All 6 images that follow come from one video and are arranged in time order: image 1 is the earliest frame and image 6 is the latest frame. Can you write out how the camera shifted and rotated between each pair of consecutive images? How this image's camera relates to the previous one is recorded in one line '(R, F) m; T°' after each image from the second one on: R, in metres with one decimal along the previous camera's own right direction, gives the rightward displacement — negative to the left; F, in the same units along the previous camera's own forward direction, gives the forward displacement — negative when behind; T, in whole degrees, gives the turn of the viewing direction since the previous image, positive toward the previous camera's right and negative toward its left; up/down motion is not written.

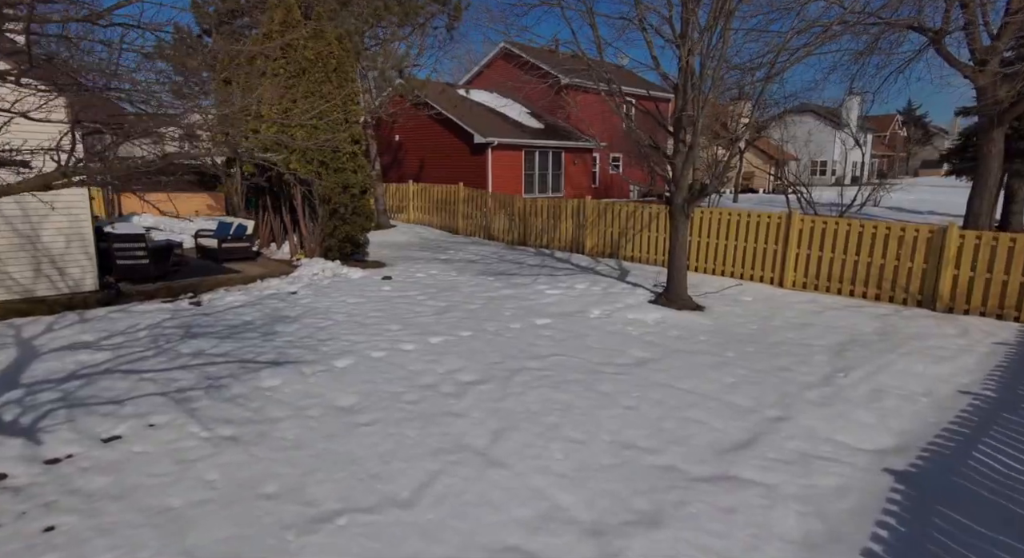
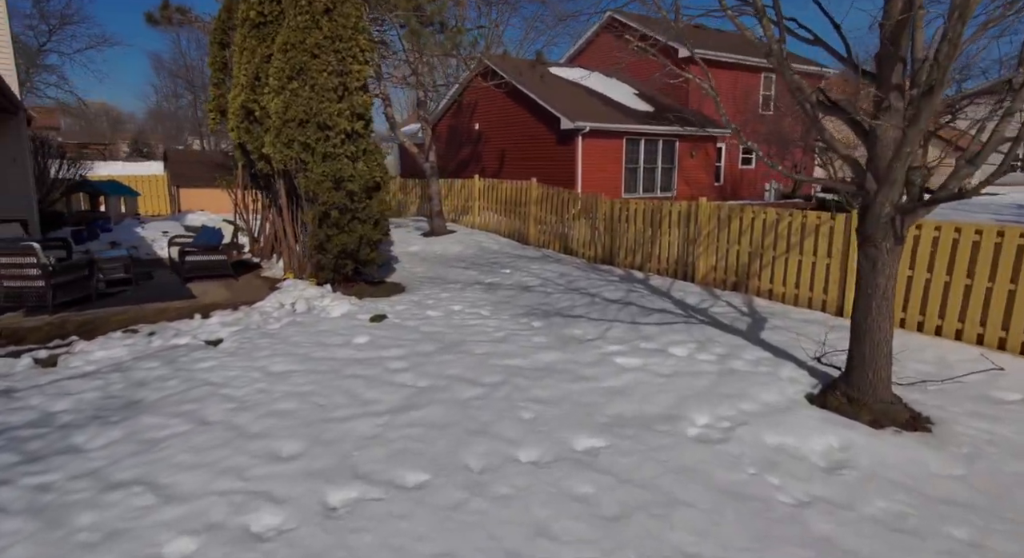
(+0.6, +3.7) m; -11°
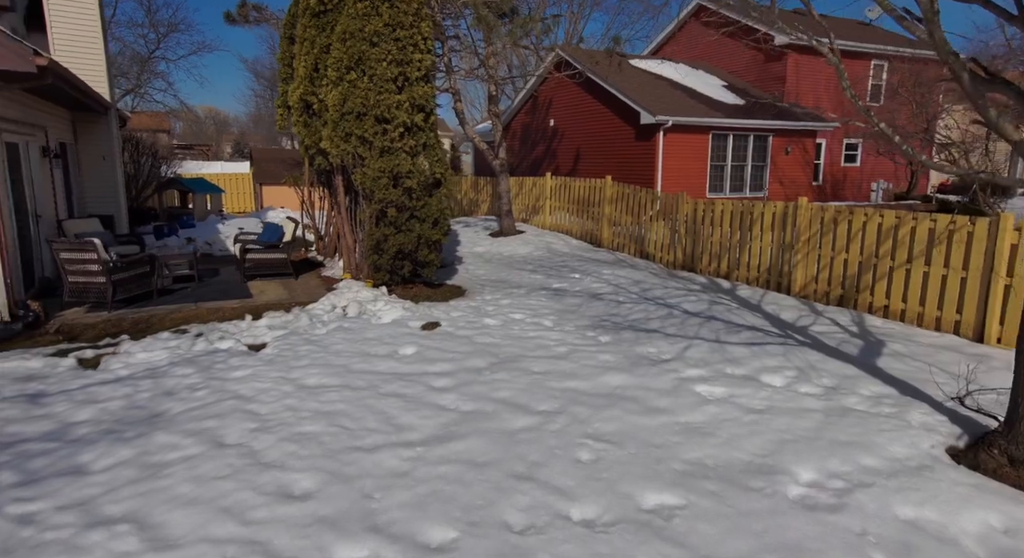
(+0.1, +0.7) m; -8°
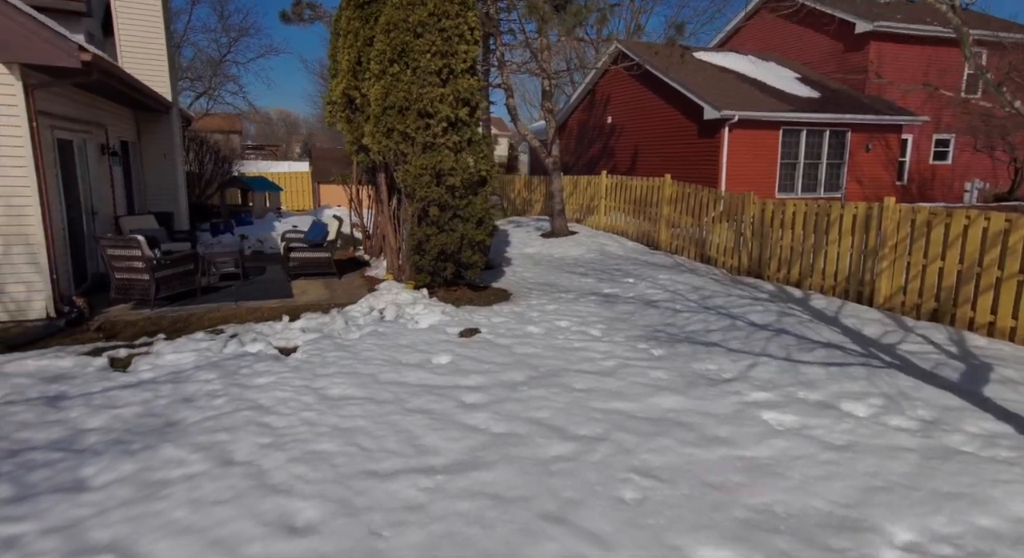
(+0.1, +0.4) m; -6°
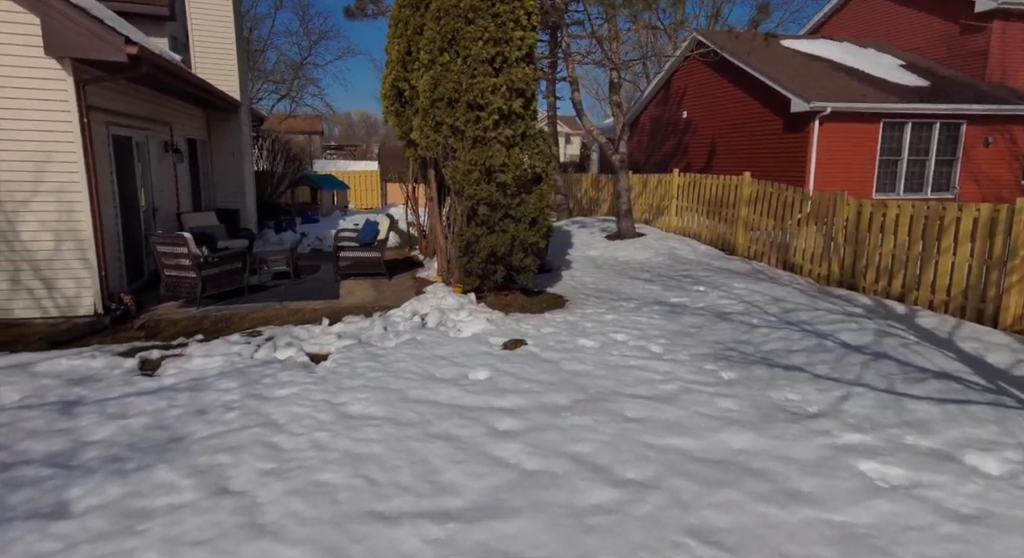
(+0.2, +0.5) m; -7°
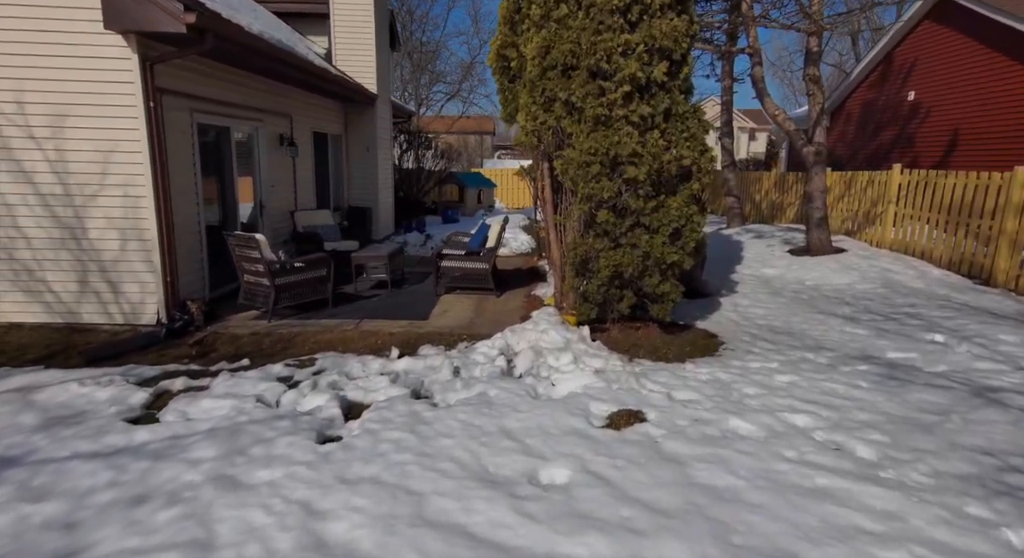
(+0.3, +1.6) m; -16°
